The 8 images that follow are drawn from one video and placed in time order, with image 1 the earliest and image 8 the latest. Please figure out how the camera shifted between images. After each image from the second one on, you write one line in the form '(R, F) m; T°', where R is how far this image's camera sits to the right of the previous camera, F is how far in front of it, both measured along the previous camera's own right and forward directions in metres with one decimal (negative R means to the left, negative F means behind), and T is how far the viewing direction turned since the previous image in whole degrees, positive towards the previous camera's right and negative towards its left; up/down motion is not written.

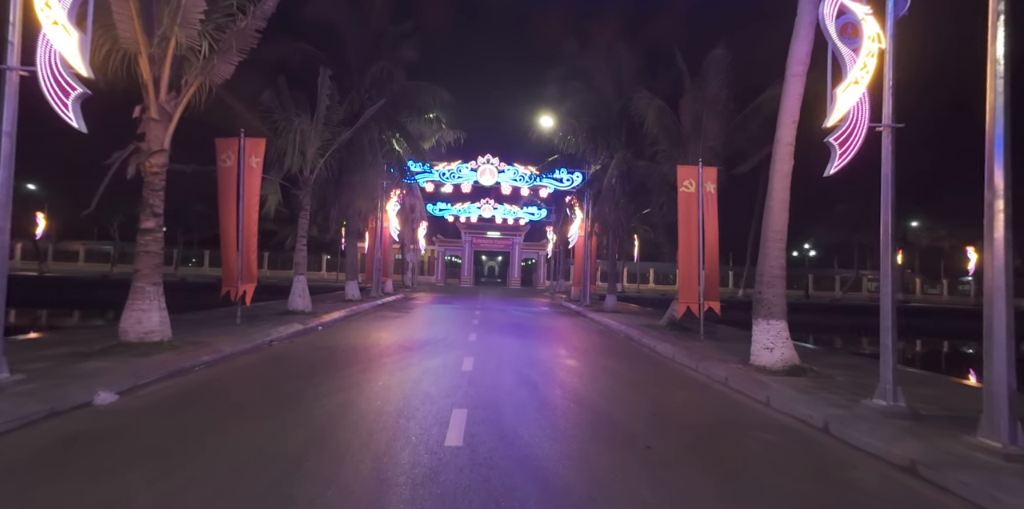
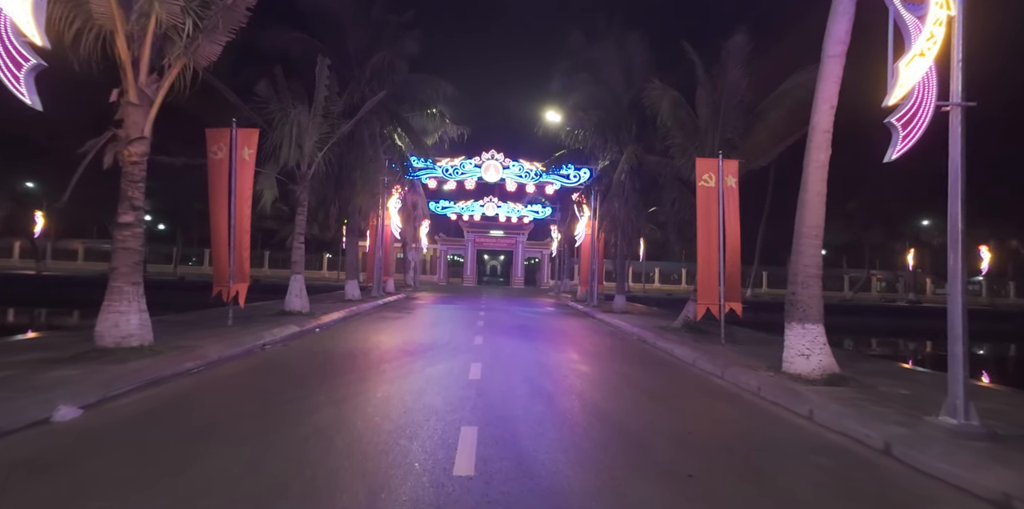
(-0.2, +0.9) m; 0°
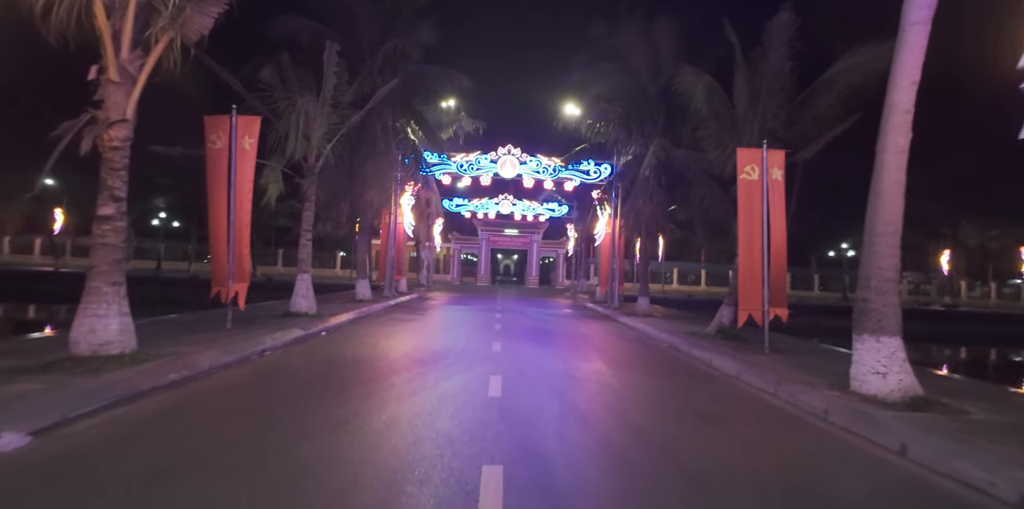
(-0.2, +1.3) m; -1°
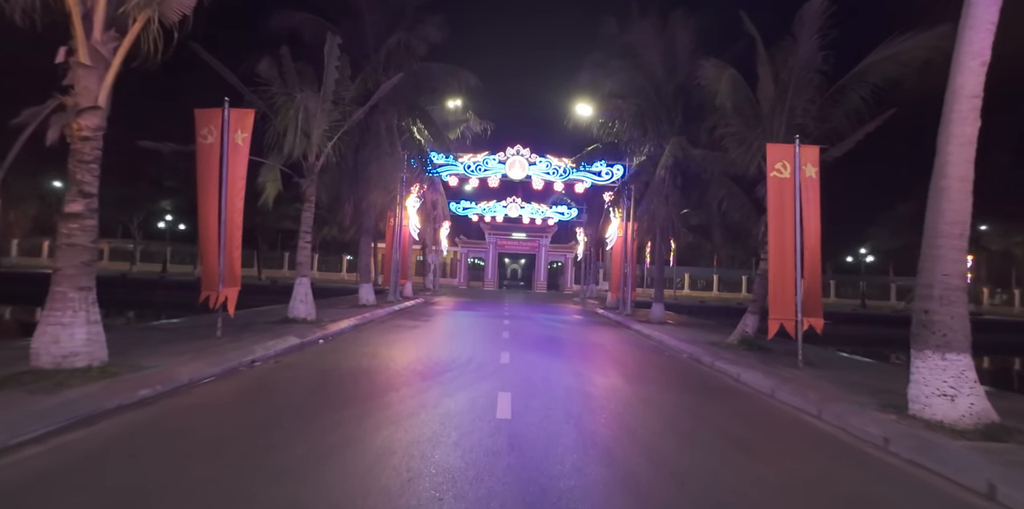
(-0.1, +1.0) m; -1°
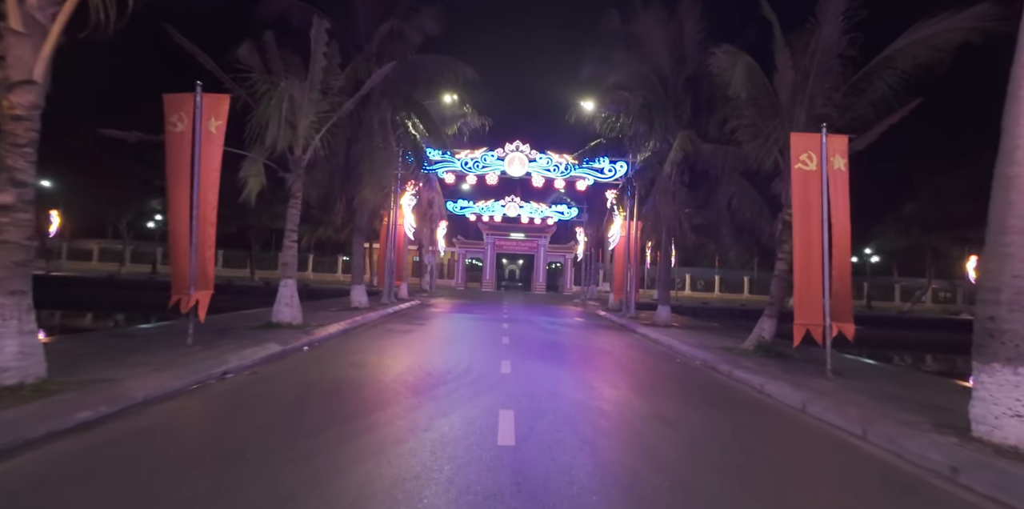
(-0.1, +1.1) m; 0°
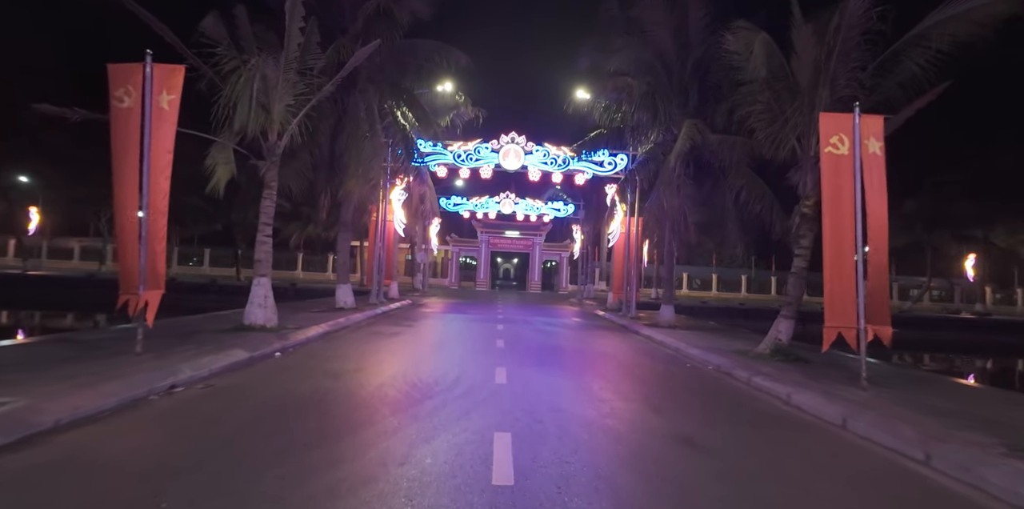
(0.0, +1.3) m; +1°
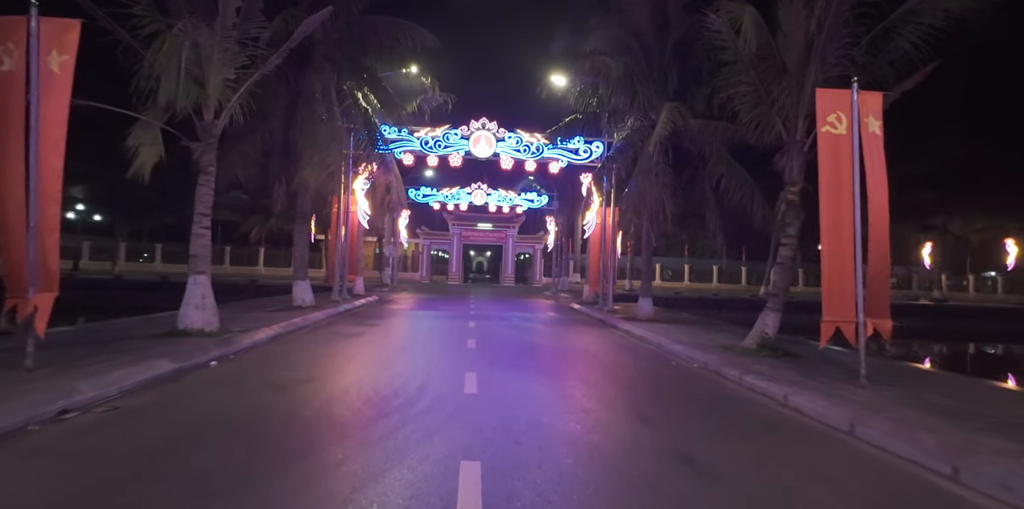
(+0.1, +1.2) m; +3°
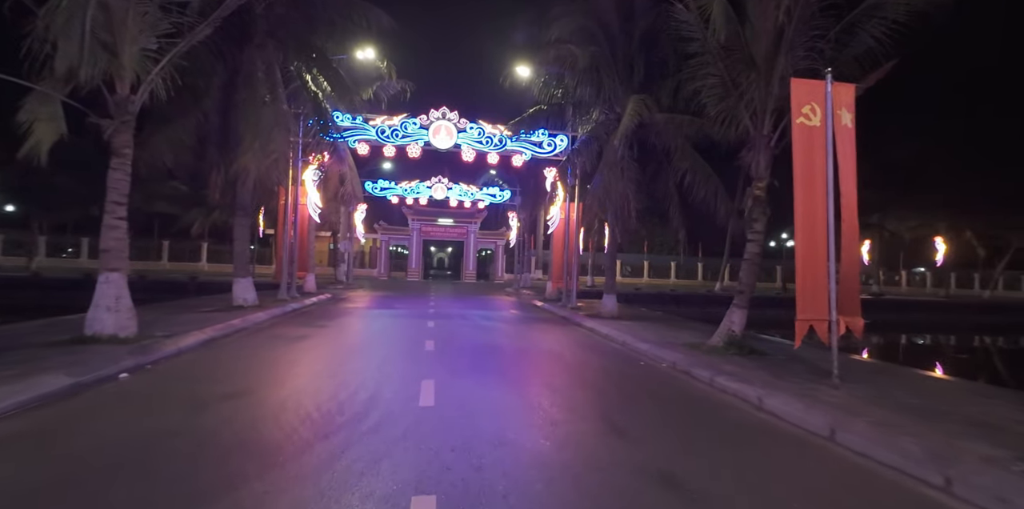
(0.0, +0.8) m; +4°
